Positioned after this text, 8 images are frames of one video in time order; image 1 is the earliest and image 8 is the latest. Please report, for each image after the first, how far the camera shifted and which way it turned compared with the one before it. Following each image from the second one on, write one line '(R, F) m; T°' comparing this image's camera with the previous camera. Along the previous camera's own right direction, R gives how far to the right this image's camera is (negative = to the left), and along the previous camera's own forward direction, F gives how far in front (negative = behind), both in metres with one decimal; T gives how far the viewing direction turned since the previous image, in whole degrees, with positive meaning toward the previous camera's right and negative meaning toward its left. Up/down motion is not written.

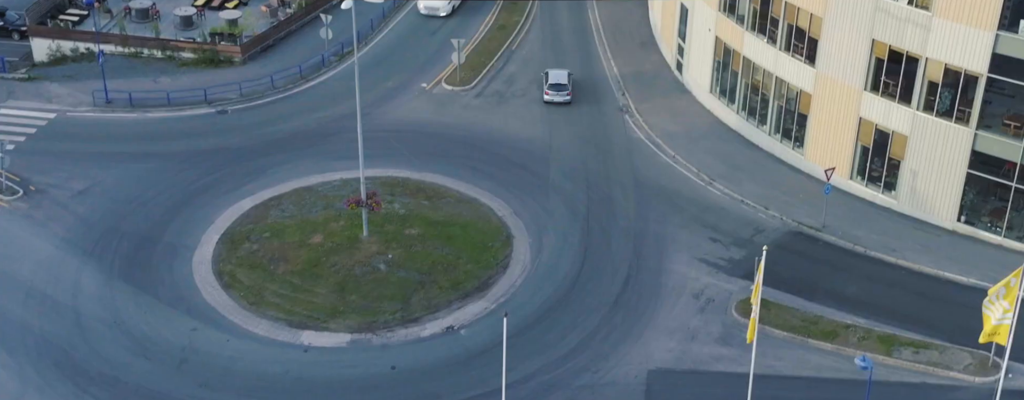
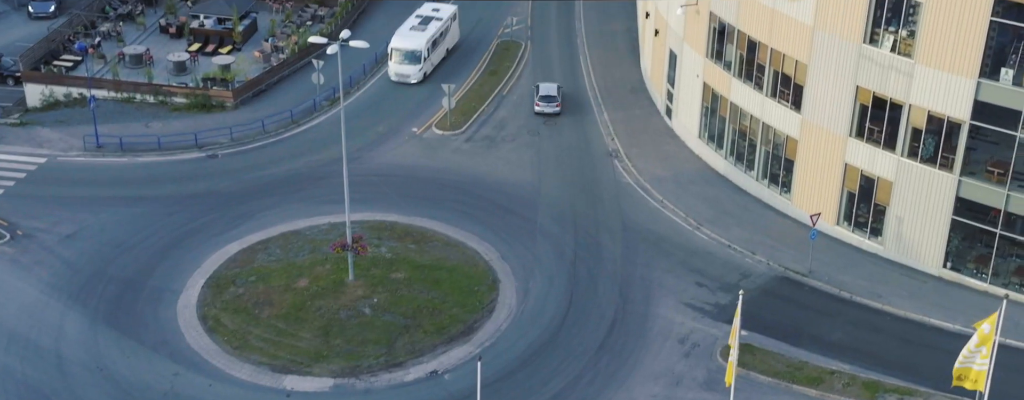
(+1.1, -0.3) m; -1°
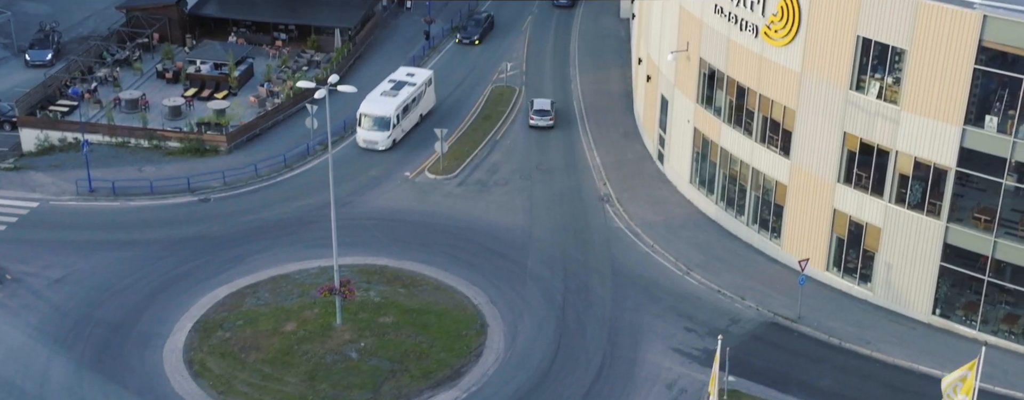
(+1.2, -0.3) m; -1°
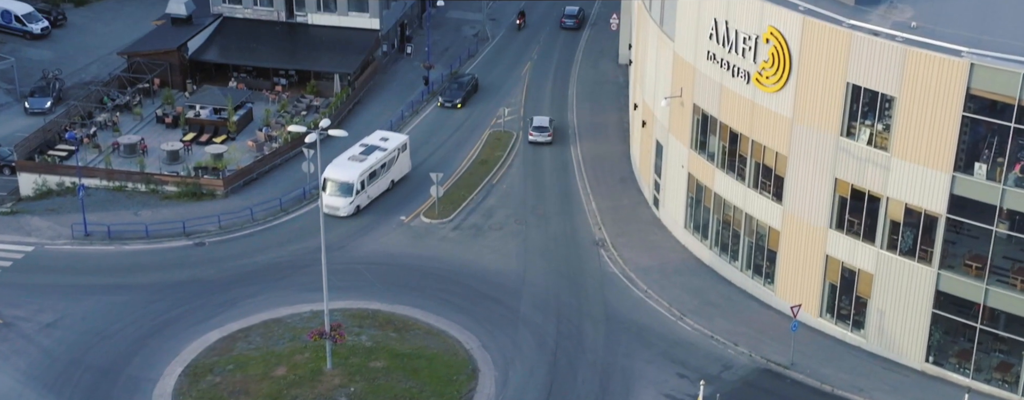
(+1.2, -0.2) m; -1°
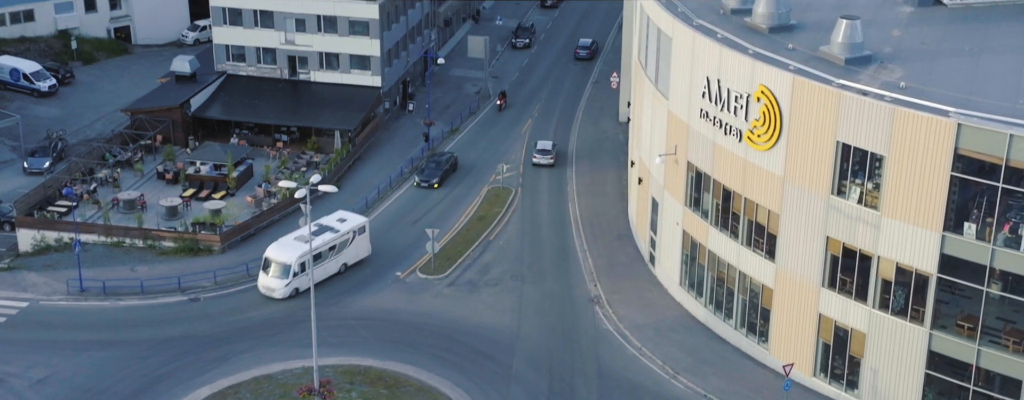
(+1.5, -0.2) m; -1°
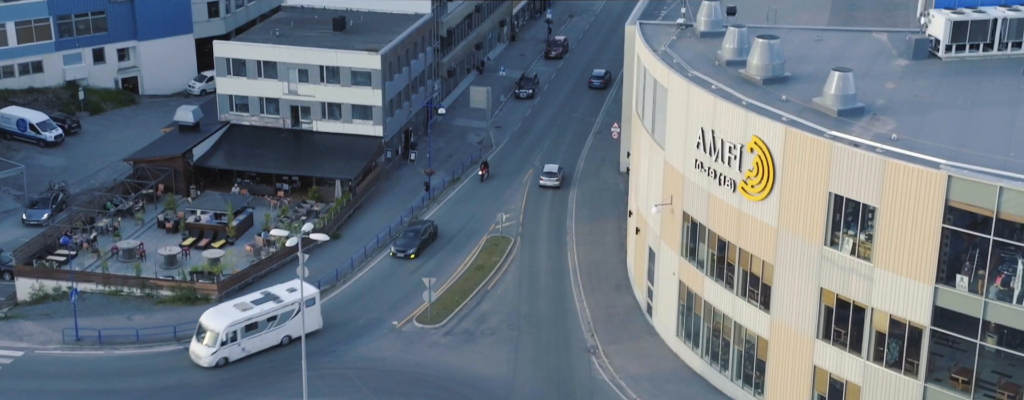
(+1.3, -0.1) m; -1°
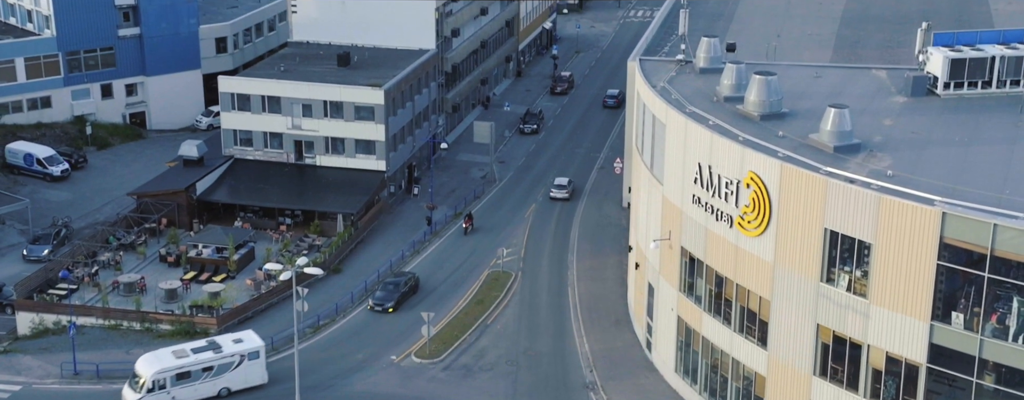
(+1.1, -0.1) m; -1°
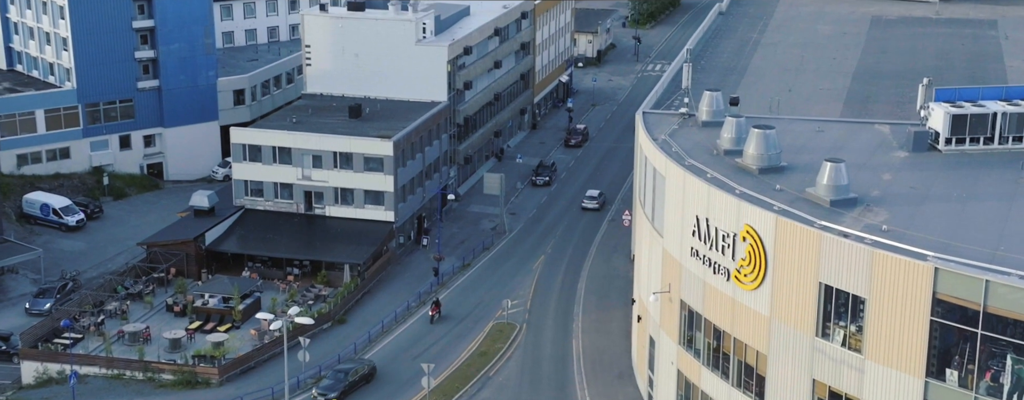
(+2.2, -0.2) m; -2°
